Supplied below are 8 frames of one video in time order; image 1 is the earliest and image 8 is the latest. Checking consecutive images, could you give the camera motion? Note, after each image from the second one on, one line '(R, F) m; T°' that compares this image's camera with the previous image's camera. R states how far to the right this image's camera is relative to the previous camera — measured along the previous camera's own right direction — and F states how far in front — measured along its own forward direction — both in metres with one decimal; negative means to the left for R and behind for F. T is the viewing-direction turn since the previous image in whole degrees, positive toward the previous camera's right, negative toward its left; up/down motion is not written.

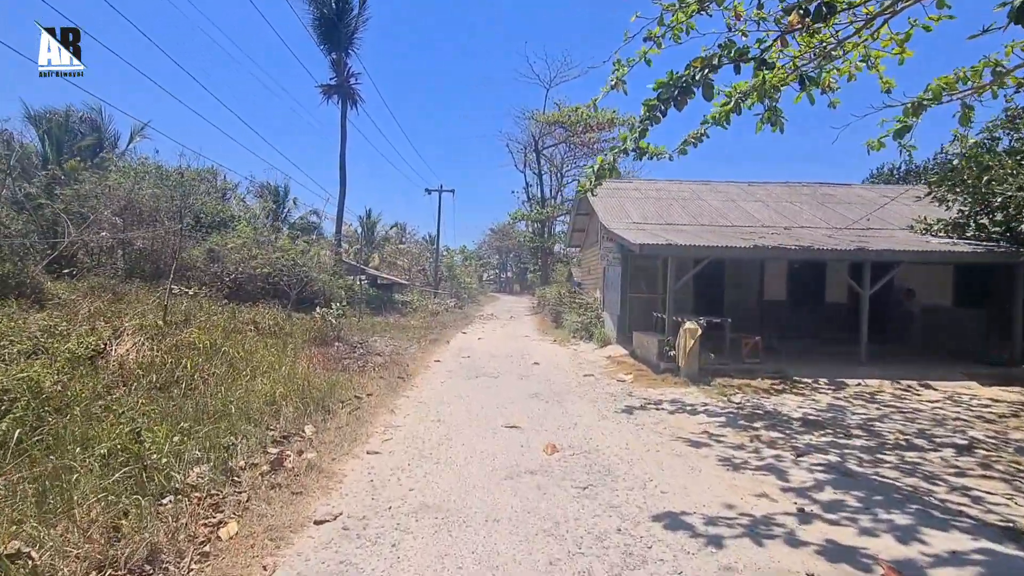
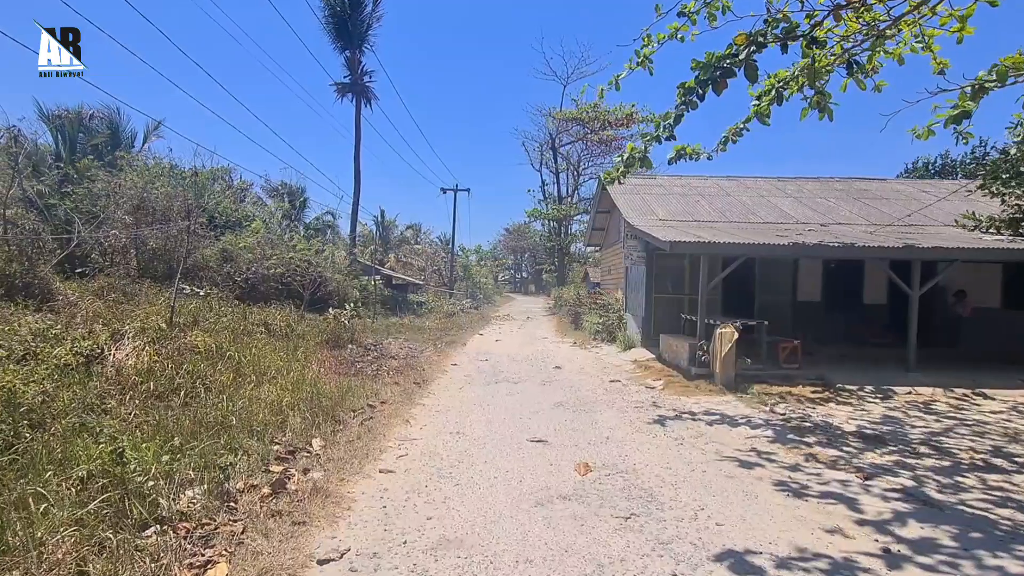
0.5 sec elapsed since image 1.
(-0.1, +0.6) m; -2°
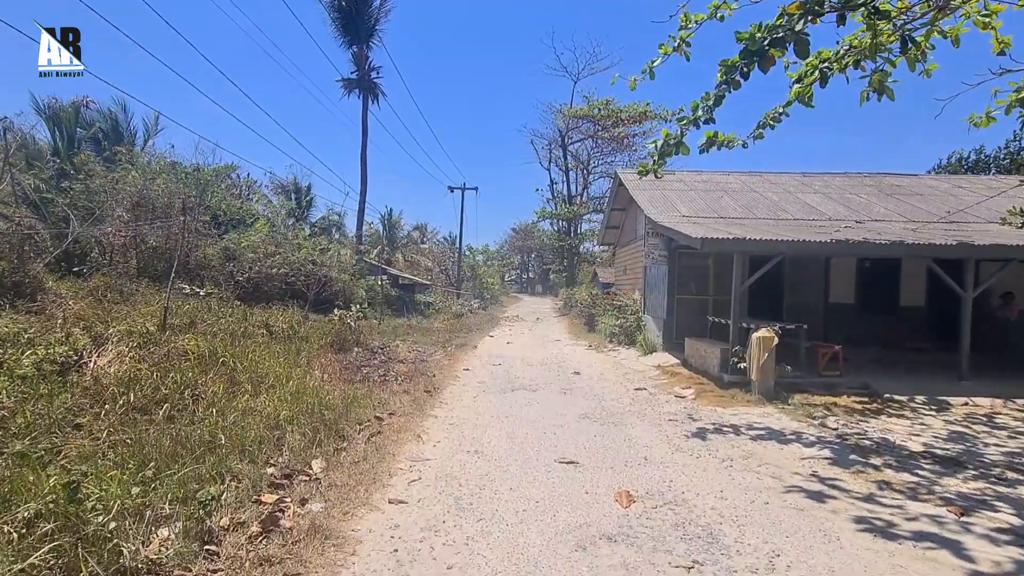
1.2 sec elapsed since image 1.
(-0.2, +0.7) m; -1°
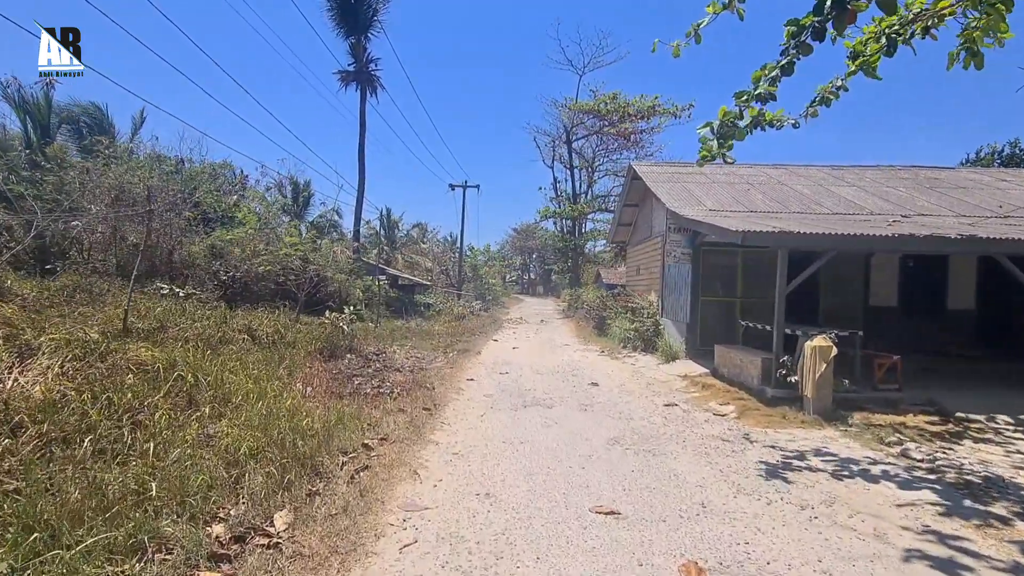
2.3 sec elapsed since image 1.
(-0.2, +1.1) m; 0°
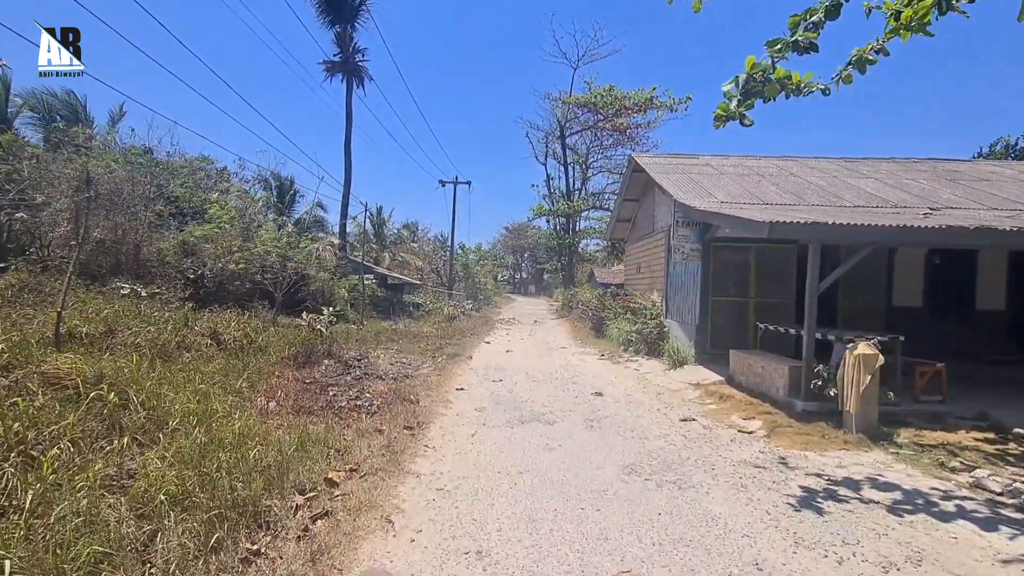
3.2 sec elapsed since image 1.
(0.0, +1.0) m; +1°
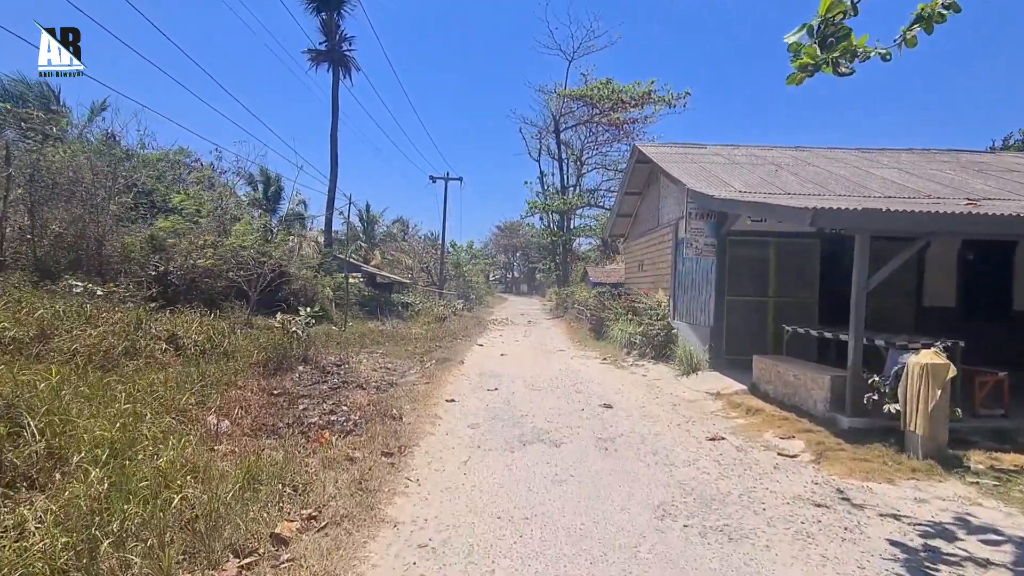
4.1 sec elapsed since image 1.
(-0.1, +1.0) m; +1°
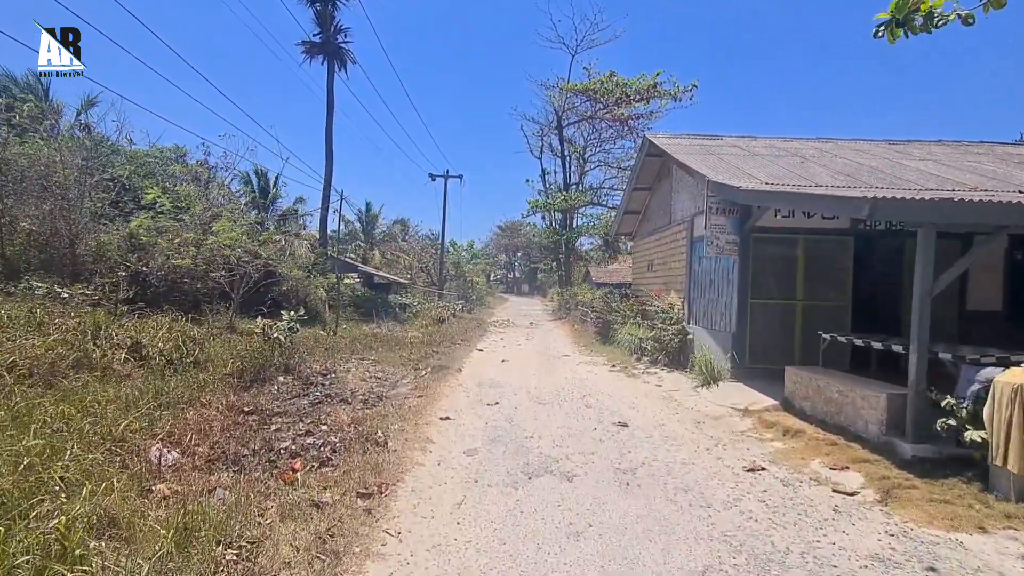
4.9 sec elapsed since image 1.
(0.0, +0.9) m; 0°
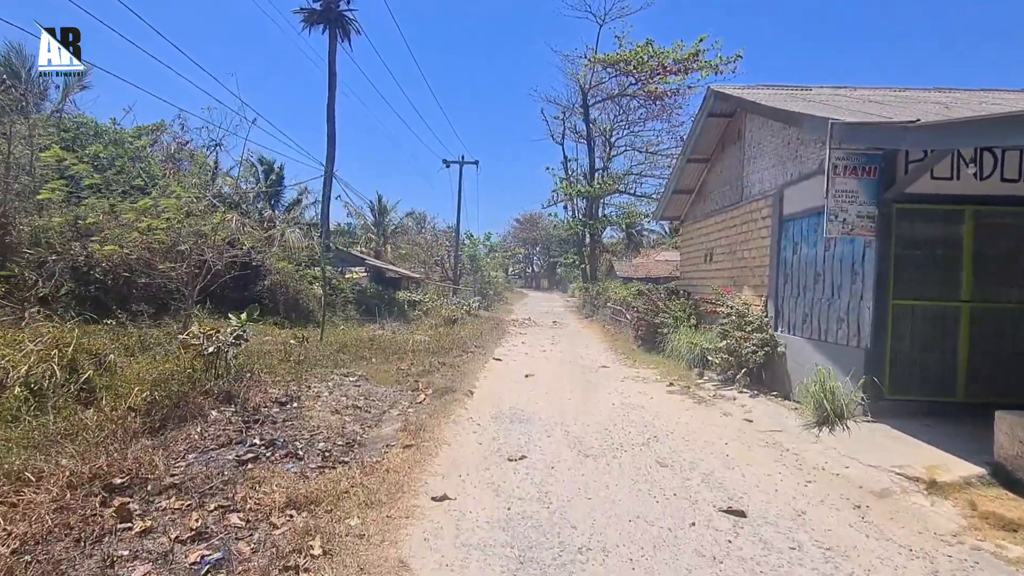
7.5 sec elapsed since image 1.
(-0.2, +2.6) m; -2°
